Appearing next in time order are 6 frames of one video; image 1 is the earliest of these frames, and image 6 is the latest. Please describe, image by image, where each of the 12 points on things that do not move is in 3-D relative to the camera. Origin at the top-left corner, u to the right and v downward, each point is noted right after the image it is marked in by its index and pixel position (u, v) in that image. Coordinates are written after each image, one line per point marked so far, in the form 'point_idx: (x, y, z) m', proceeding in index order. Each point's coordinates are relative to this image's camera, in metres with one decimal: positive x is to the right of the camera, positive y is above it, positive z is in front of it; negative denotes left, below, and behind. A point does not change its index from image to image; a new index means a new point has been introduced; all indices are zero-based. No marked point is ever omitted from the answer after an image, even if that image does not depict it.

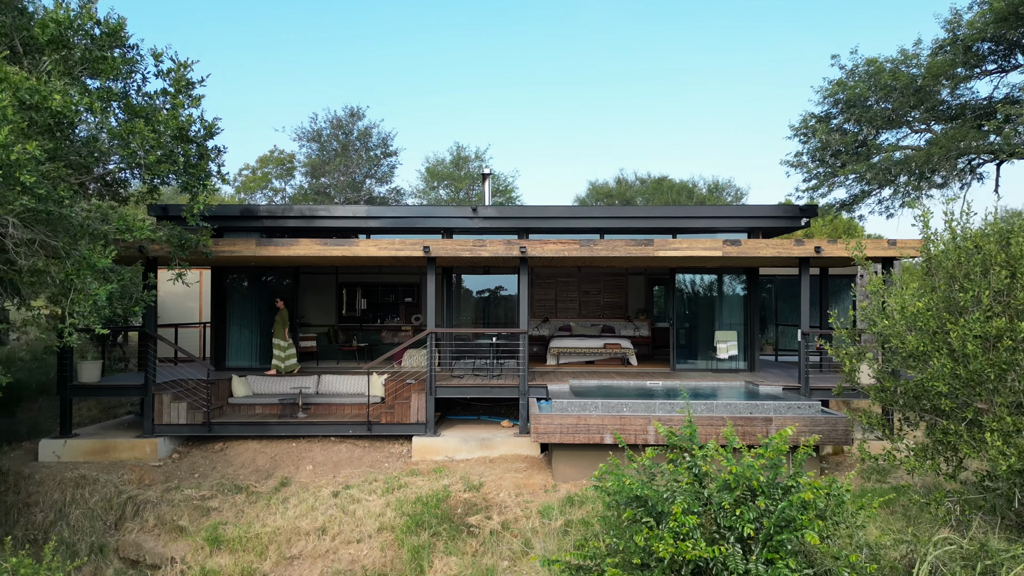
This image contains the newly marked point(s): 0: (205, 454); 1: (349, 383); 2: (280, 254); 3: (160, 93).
0: (-3.2, -1.7, +7.9) m
1: (-1.8, -1.0, +8.3) m
2: (-2.4, +0.3, +7.7) m
3: (-3.1, +1.7, +6.6) m
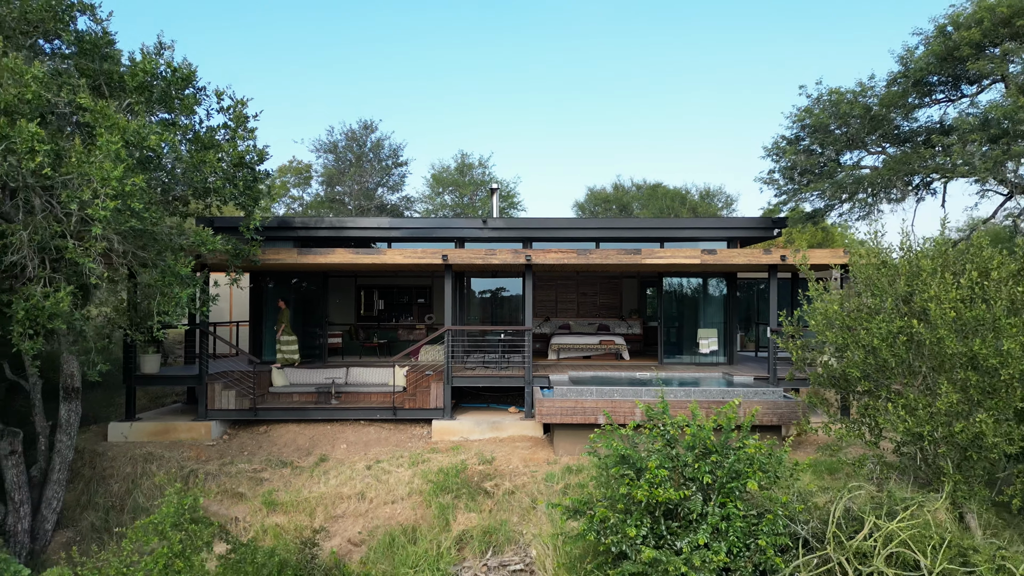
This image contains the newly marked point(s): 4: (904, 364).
0: (-3.2, -1.8, +9.0) m
1: (-1.8, -1.1, +9.5) m
2: (-2.3, +0.3, +8.9) m
3: (-3.0, +1.7, +7.8) m
4: (+2.9, -0.6, +5.4) m
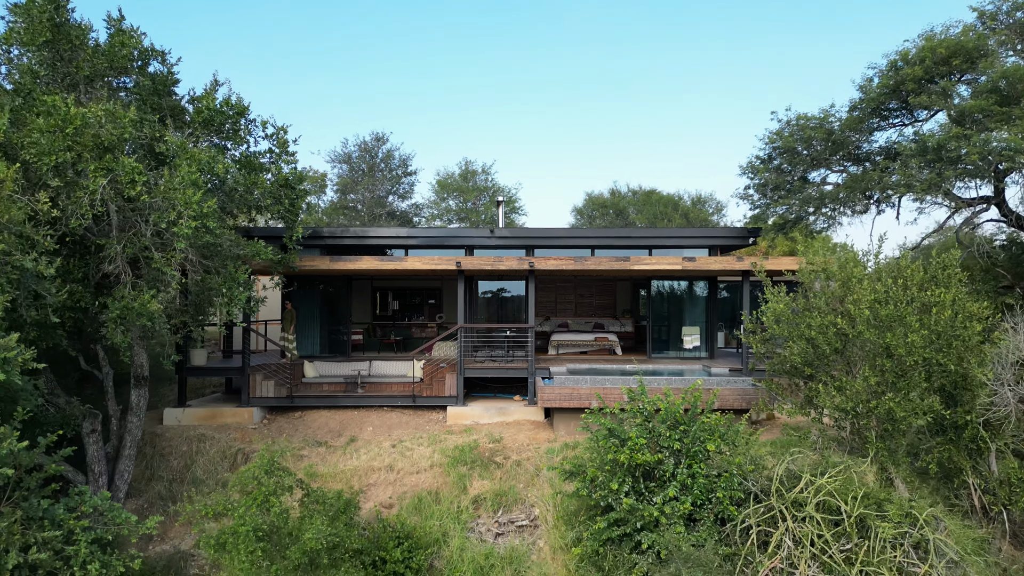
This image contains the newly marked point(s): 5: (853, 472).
0: (-3.1, -1.8, +10.3) m
1: (-1.7, -1.1, +10.7) m
2: (-2.2, +0.3, +10.1) m
3: (-3.0, +1.7, +9.0) m
4: (+2.9, -0.6, +6.7) m
5: (+2.9, -1.5, +6.2) m
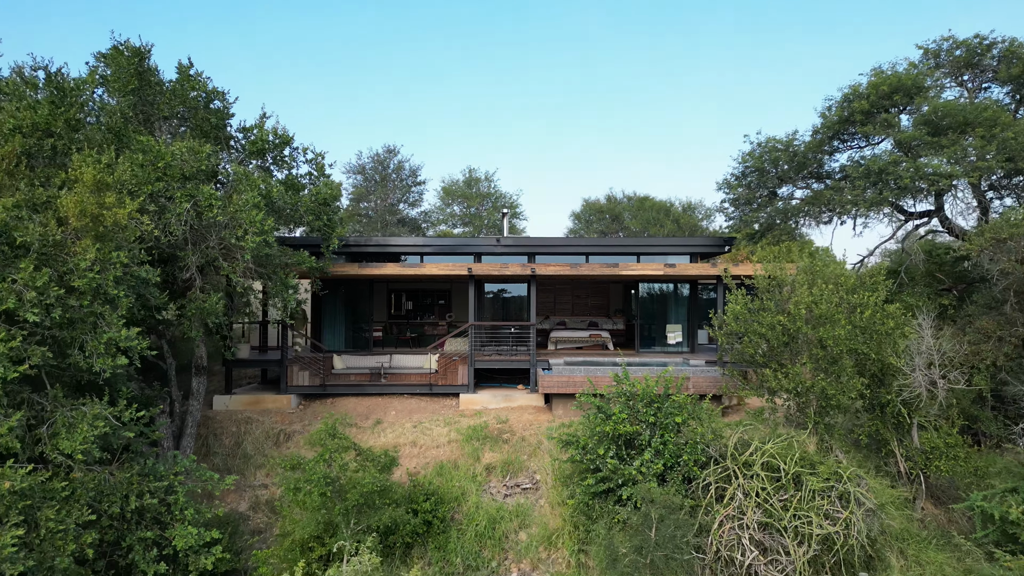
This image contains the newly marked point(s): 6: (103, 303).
0: (-3.0, -1.9, +11.7) m
1: (-1.6, -1.2, +12.2) m
2: (-2.2, +0.2, +11.6) m
3: (-2.9, +1.6, +10.5) m
4: (+3.0, -0.6, +8.2) m
5: (+2.9, -1.6, +7.7) m
6: (-3.6, -0.1, +6.6) m
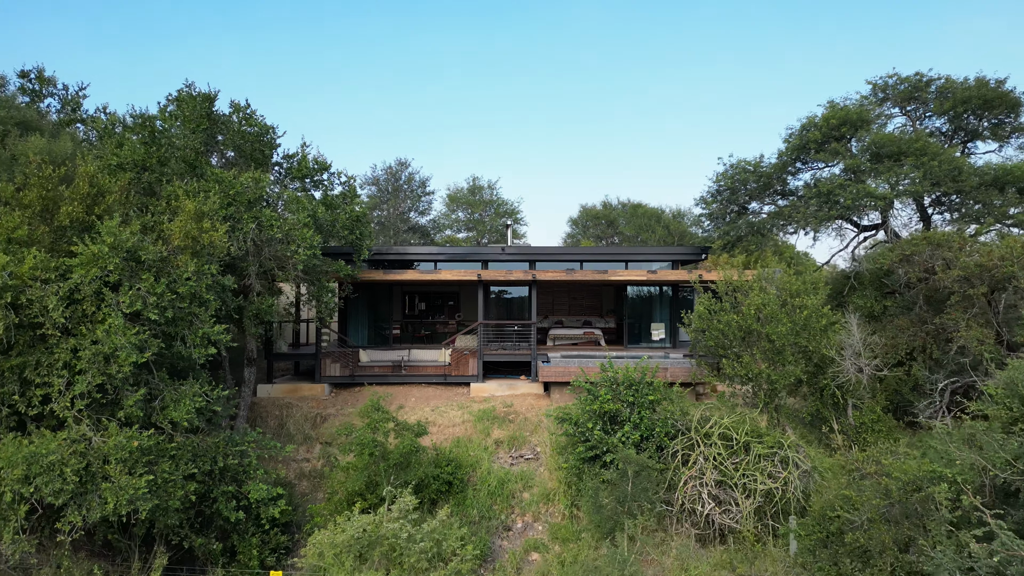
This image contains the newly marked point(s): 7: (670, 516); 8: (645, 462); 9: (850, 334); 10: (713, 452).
0: (-3.0, -1.9, +13.5) m
1: (-1.6, -1.2, +14.0) m
2: (-2.1, +0.2, +13.4) m
3: (-2.8, +1.6, +12.3) m
4: (+3.1, -0.7, +10.0) m
5: (+3.0, -1.6, +9.5) m
6: (-3.5, -0.2, +8.4) m
7: (+1.9, -2.7, +8.8) m
8: (+1.6, -2.1, +8.8) m
9: (+4.5, -0.6, +9.9) m
10: (+2.4, -2.0, +9.0) m
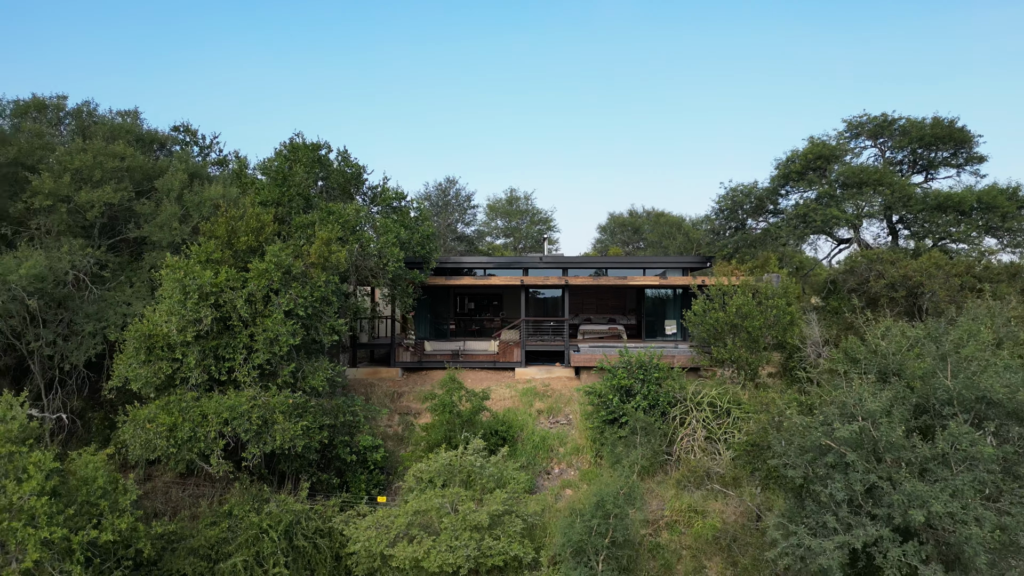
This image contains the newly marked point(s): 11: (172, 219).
0: (-2.1, -2.0, +16.8) m
1: (-0.7, -1.3, +17.1) m
2: (-1.3, +0.1, +16.6) m
3: (-2.1, +1.5, +15.5) m
4: (+3.7, -0.8, +13.0) m
5: (+3.7, -1.7, +12.5) m
6: (-2.9, -0.3, +11.6) m
7: (+2.5, -2.8, +11.8) m
8: (+2.2, -2.1, +11.9) m
9: (+5.2, -0.7, +12.8) m
10: (+3.1, -2.0, +12.0) m
11: (-5.1, +1.0, +11.1) m
